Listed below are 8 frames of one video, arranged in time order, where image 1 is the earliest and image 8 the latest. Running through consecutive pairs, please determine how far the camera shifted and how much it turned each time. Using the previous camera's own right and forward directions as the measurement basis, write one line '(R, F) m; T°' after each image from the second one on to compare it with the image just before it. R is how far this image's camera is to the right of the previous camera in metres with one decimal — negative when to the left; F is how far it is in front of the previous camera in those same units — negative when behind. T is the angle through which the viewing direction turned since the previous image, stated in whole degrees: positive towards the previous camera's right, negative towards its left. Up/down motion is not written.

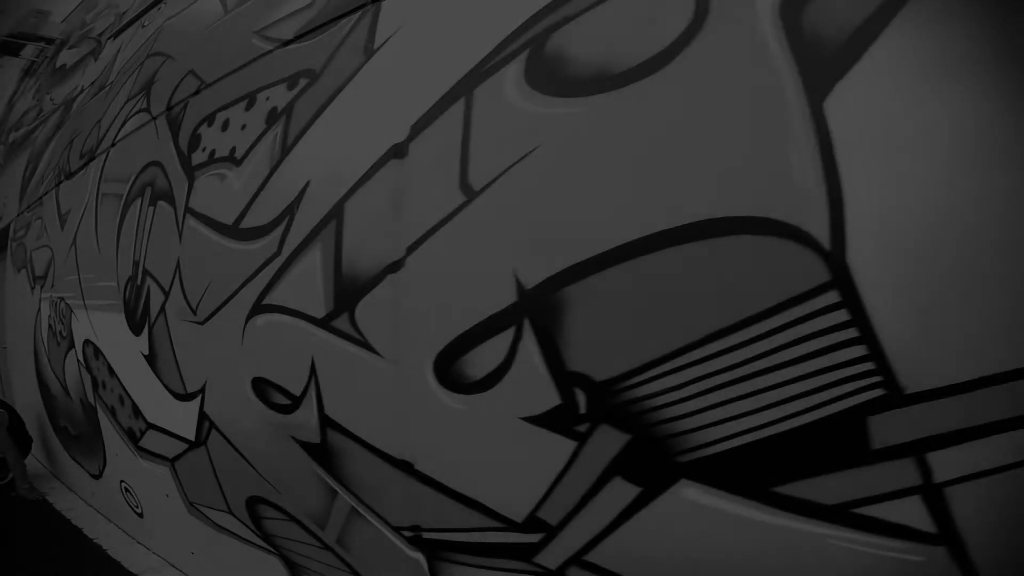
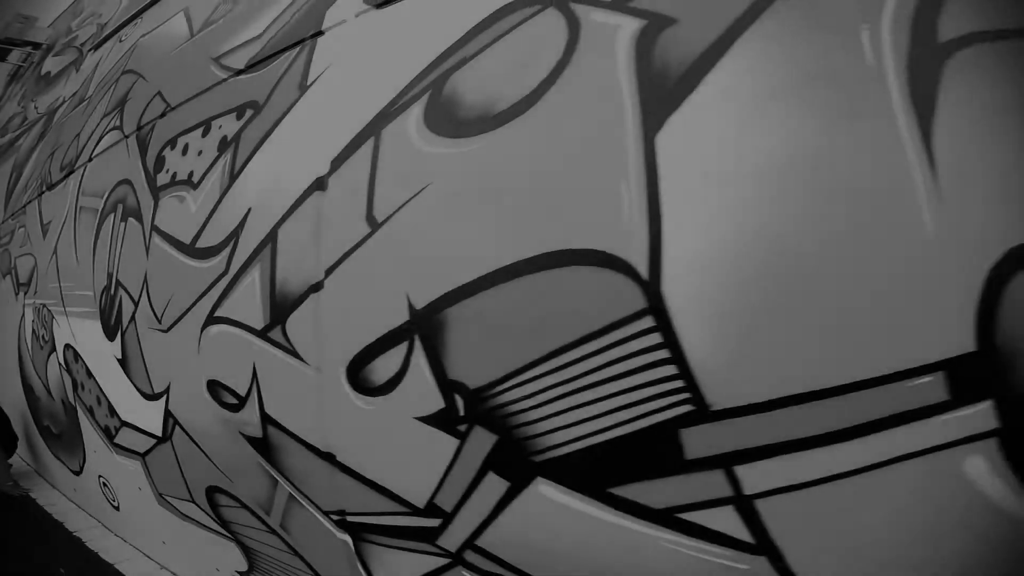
(+0.2, -0.2) m; 0°
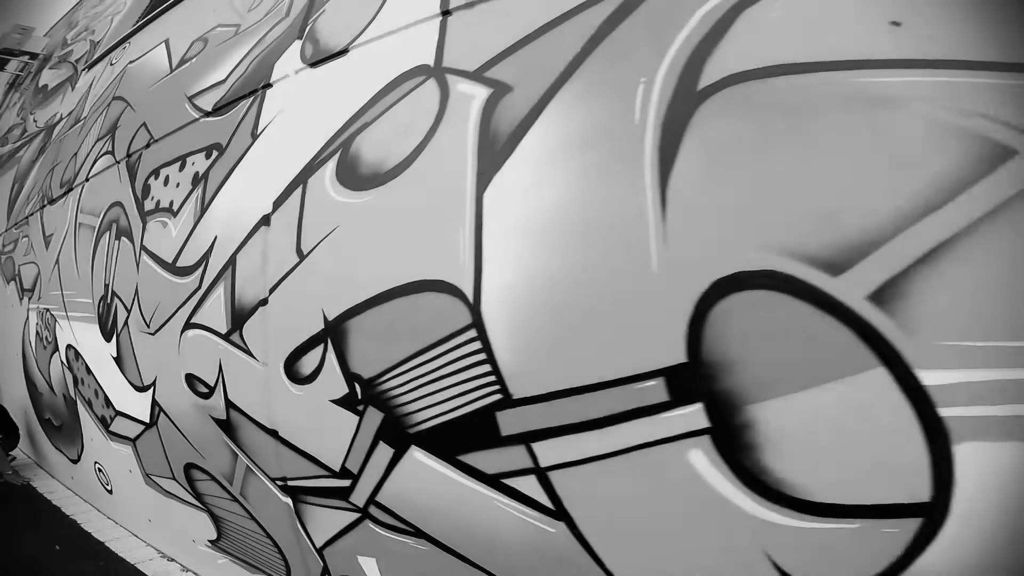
(+0.2, -0.5) m; 0°
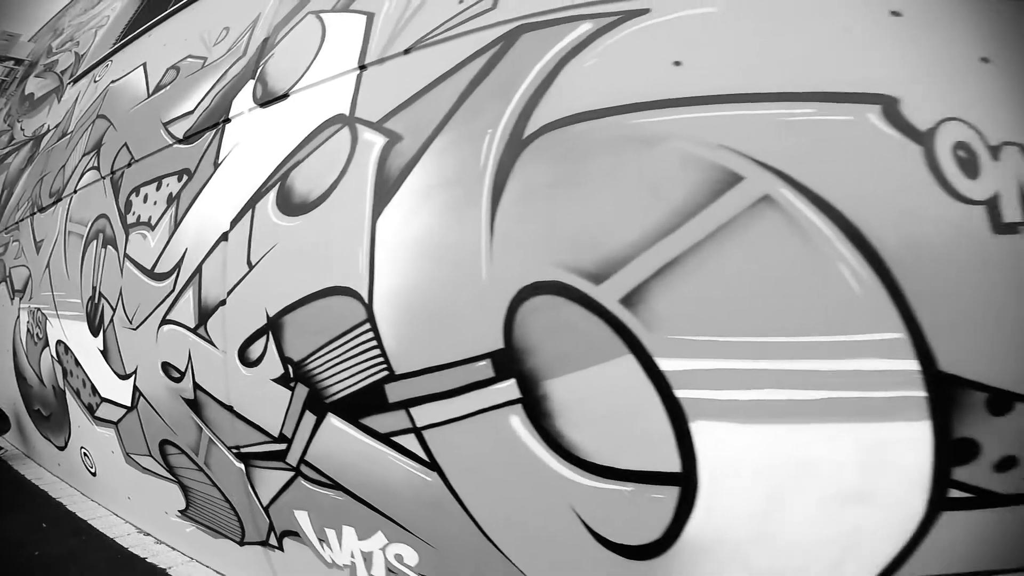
(+0.3, -0.5) m; +1°
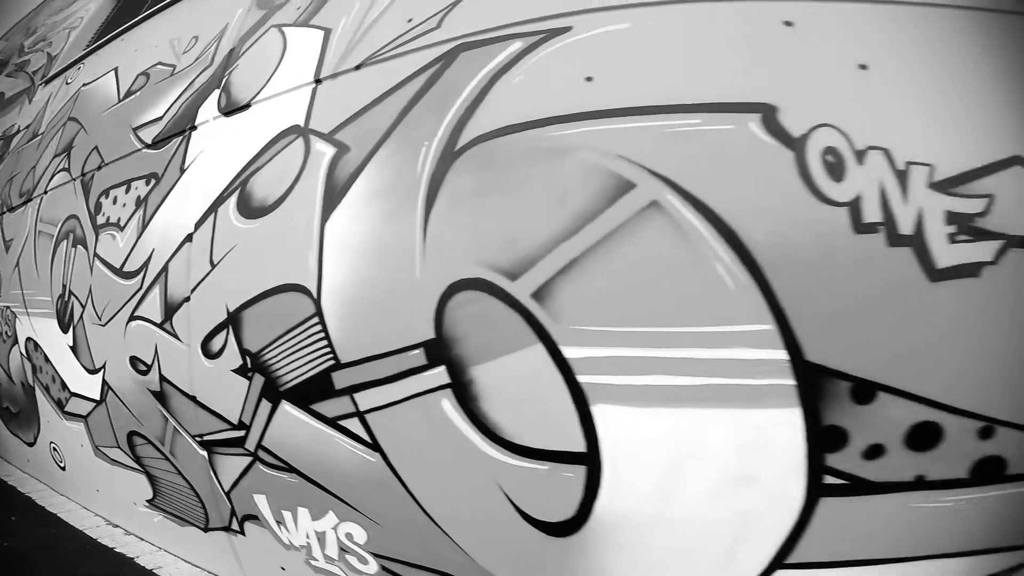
(+0.1, -0.2) m; +2°
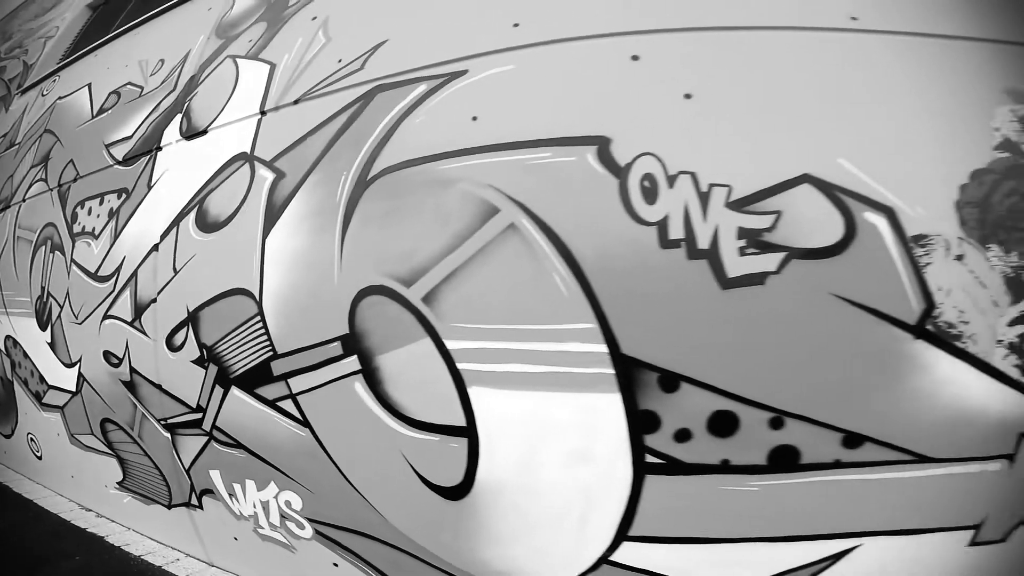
(+0.2, -0.5) m; +1°
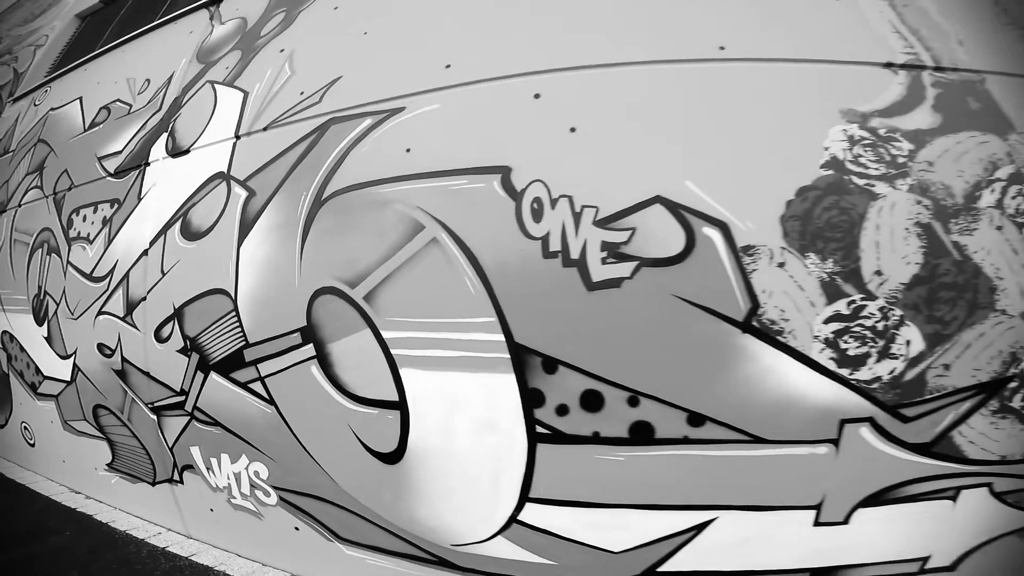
(+0.2, -0.5) m; +1°
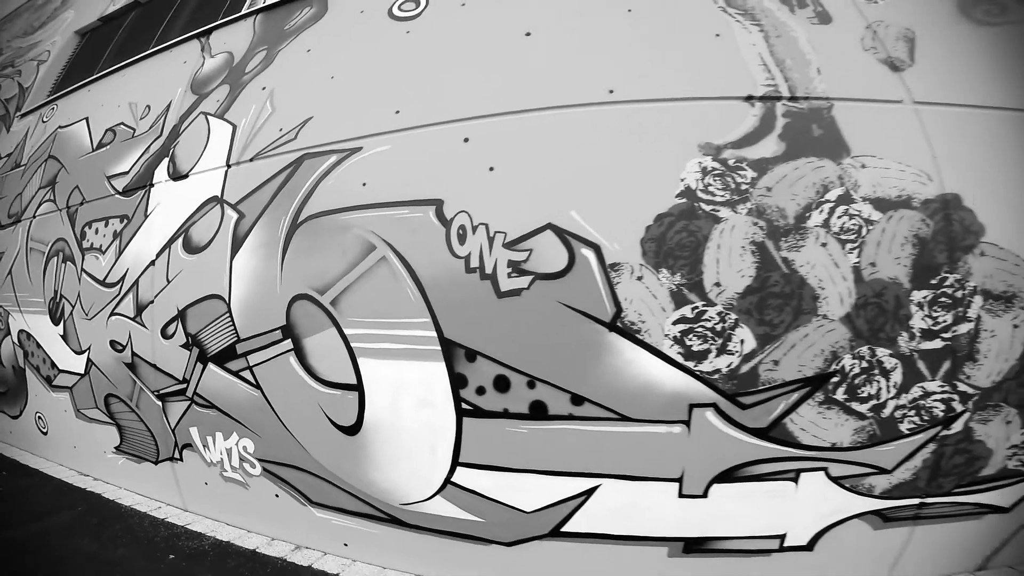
(+0.2, -0.7) m; 0°
